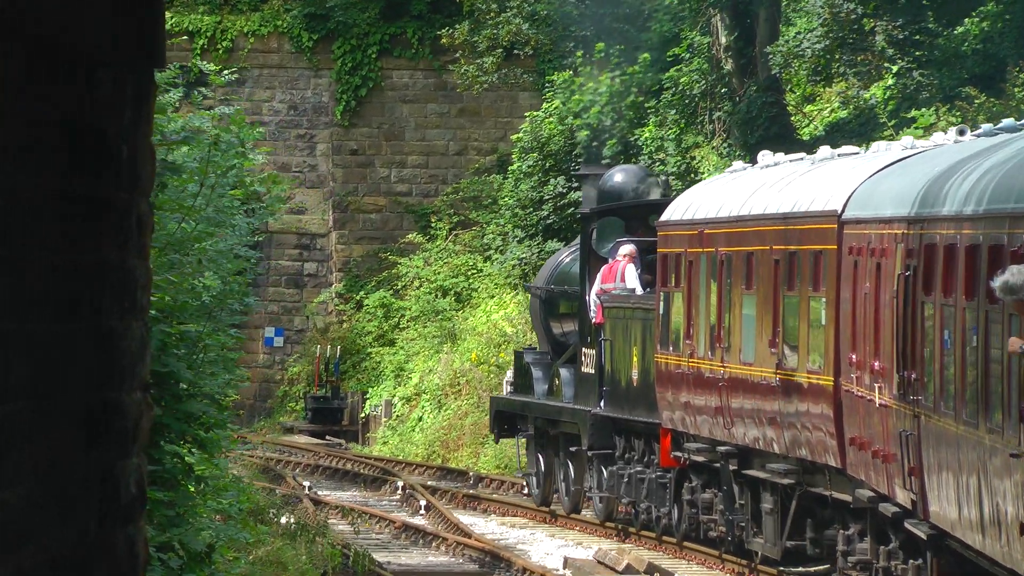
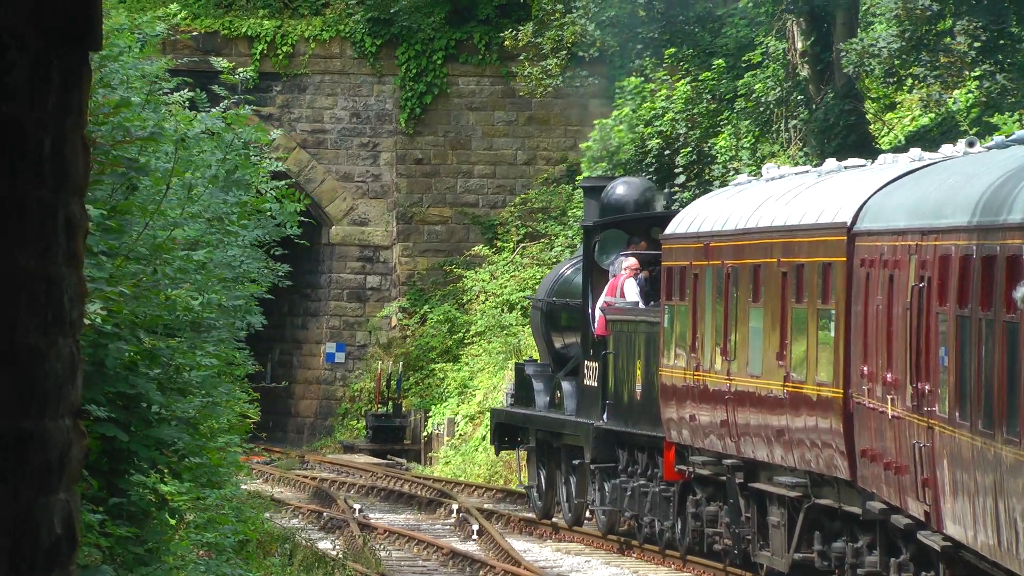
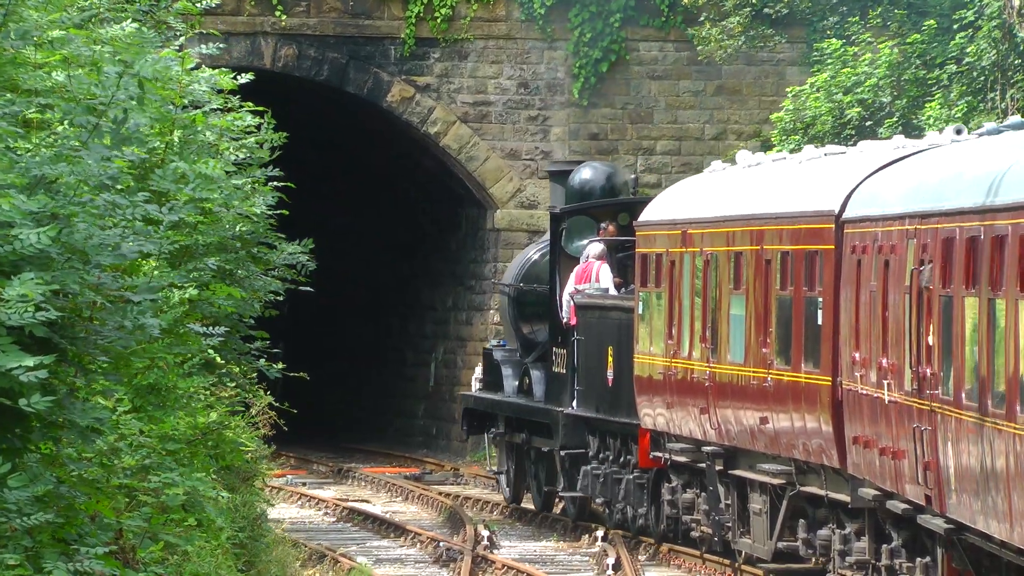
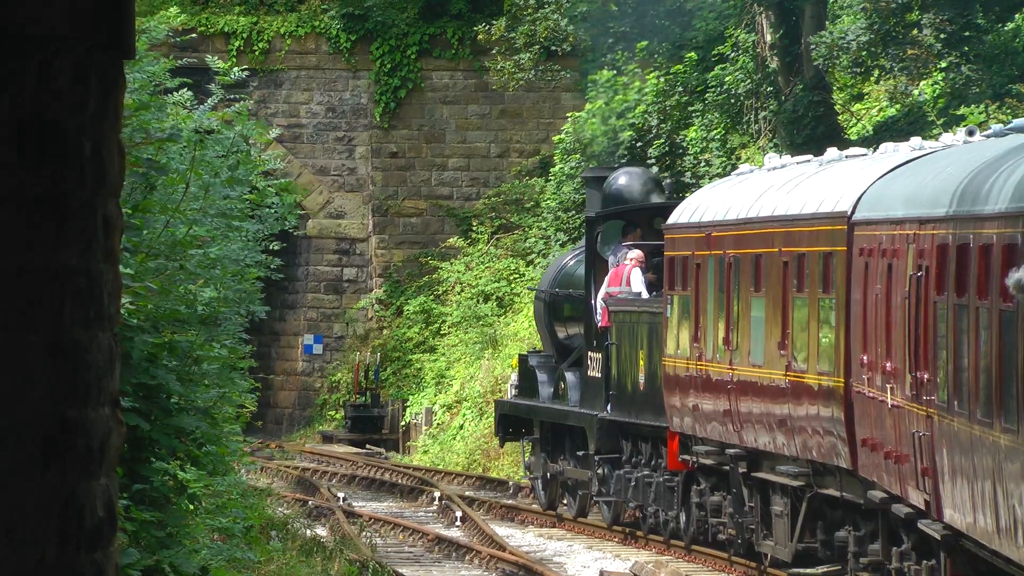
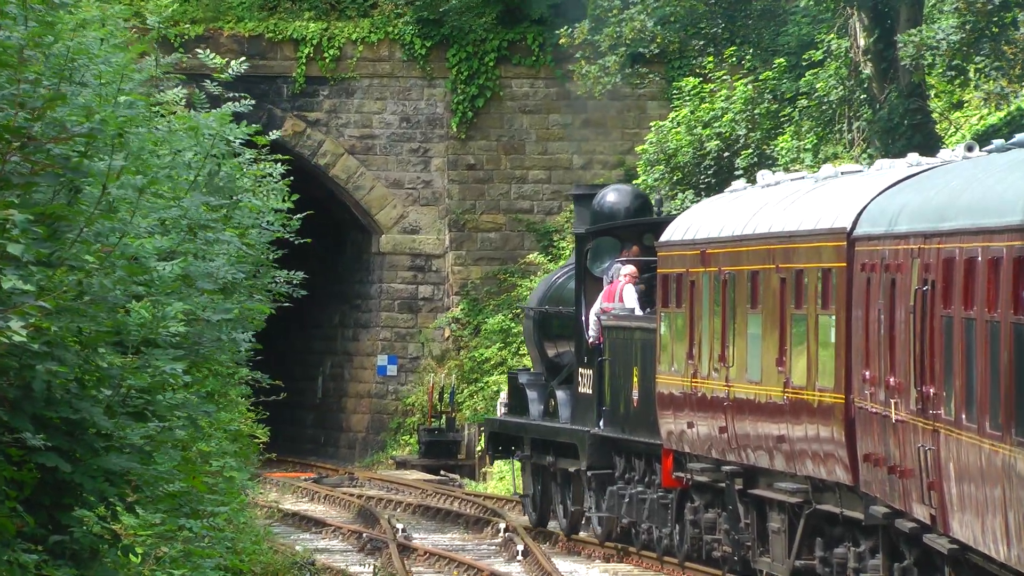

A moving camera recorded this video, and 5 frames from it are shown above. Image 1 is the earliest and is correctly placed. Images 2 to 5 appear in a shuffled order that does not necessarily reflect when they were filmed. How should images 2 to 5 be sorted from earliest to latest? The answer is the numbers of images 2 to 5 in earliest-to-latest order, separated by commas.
4, 2, 5, 3
